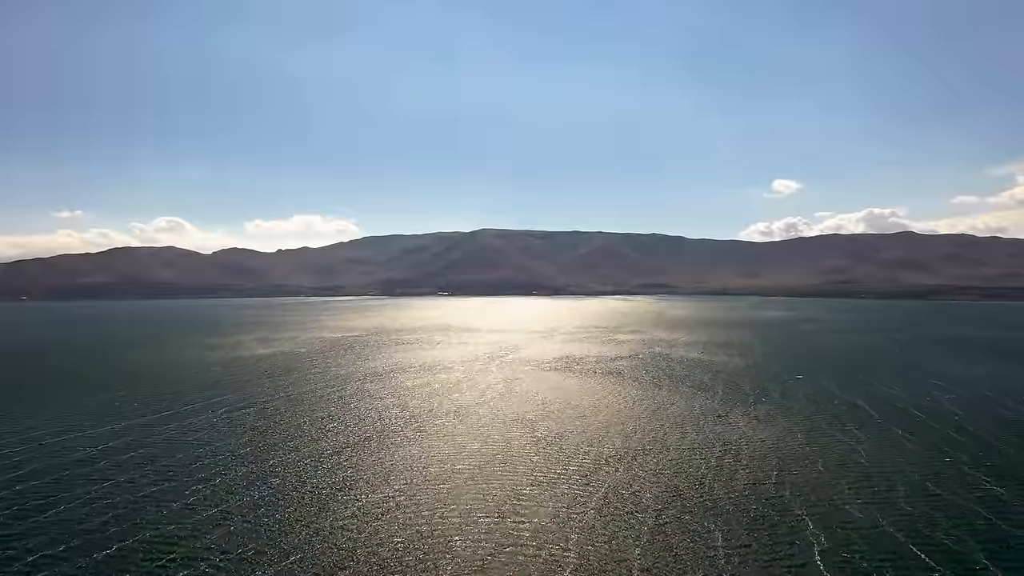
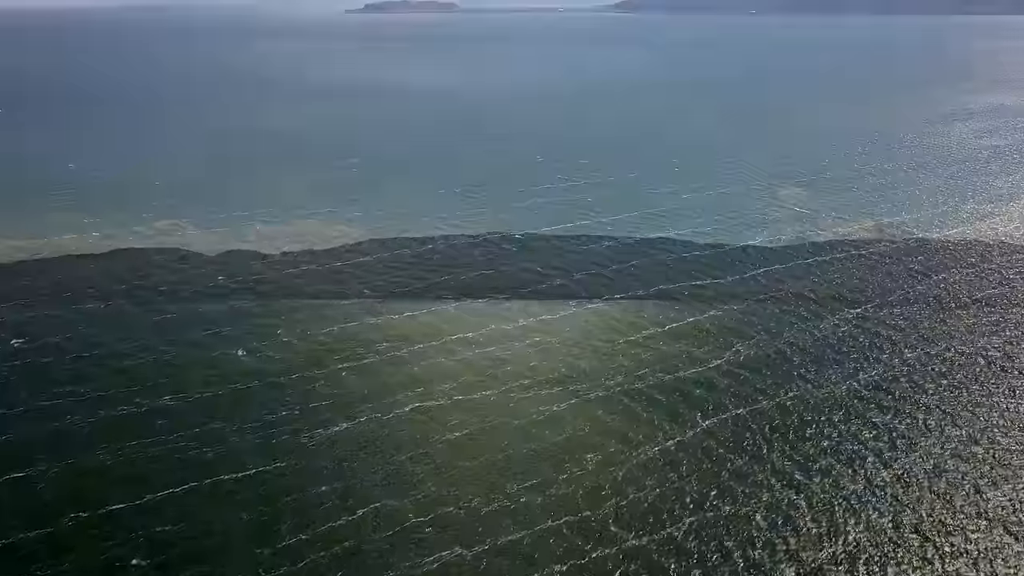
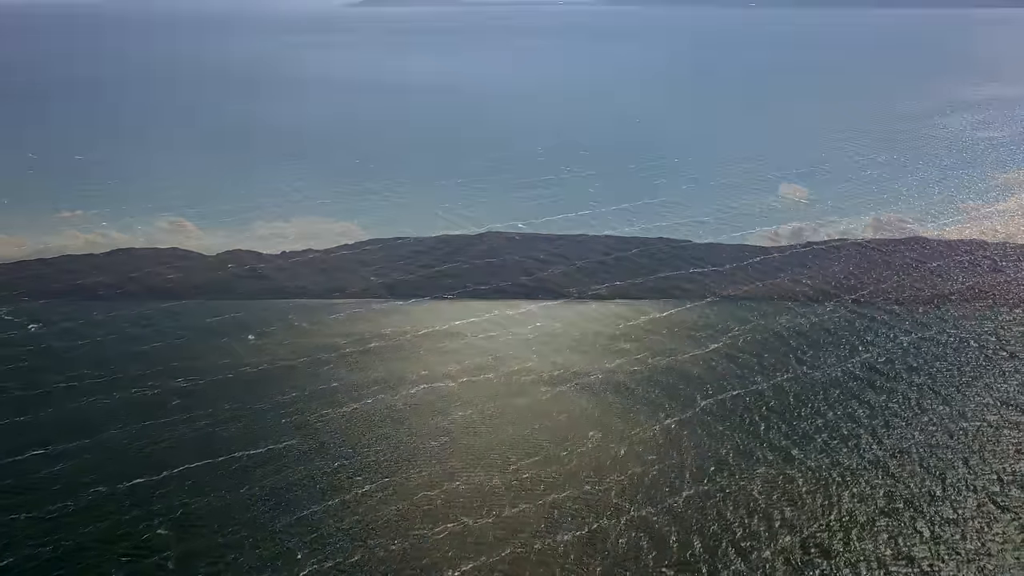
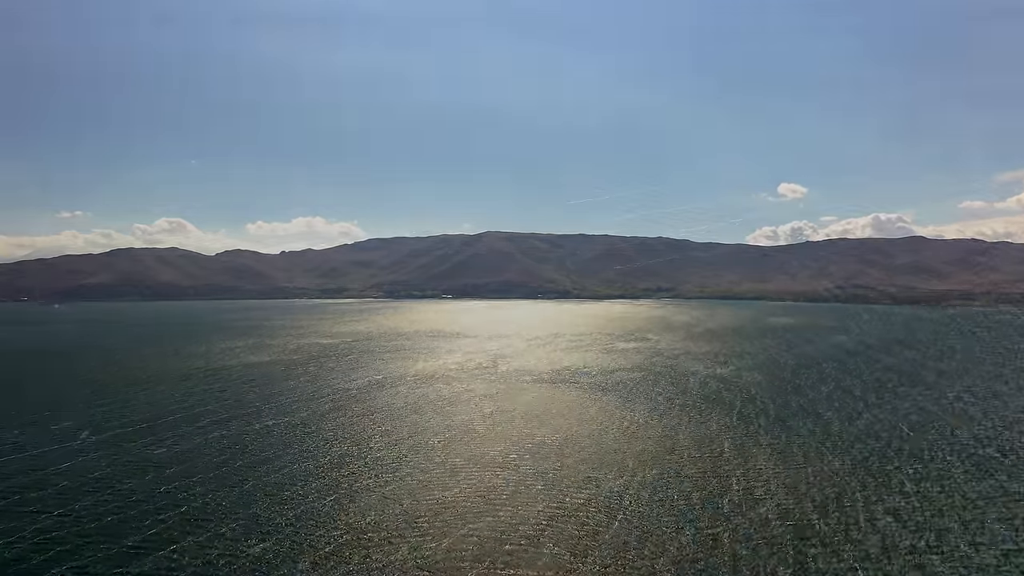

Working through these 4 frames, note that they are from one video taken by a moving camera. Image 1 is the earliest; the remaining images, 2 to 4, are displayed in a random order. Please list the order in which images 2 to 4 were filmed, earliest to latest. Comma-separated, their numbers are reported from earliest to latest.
4, 3, 2
